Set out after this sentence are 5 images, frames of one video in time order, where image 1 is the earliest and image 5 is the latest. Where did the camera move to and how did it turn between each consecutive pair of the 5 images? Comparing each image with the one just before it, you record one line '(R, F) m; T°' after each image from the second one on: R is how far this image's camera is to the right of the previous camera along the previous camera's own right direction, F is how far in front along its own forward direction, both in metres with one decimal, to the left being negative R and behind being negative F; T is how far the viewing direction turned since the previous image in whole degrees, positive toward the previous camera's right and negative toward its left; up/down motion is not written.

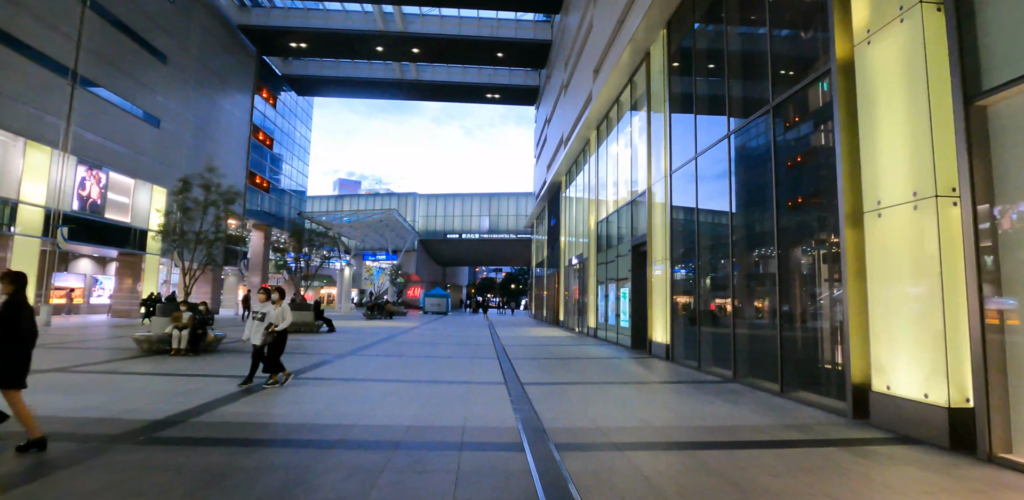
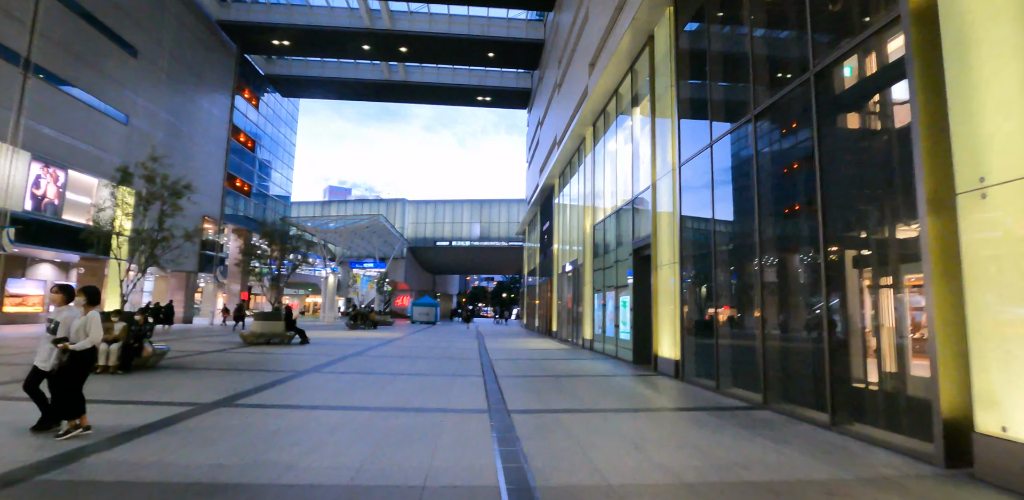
(+0.1, +1.3) m; +1°
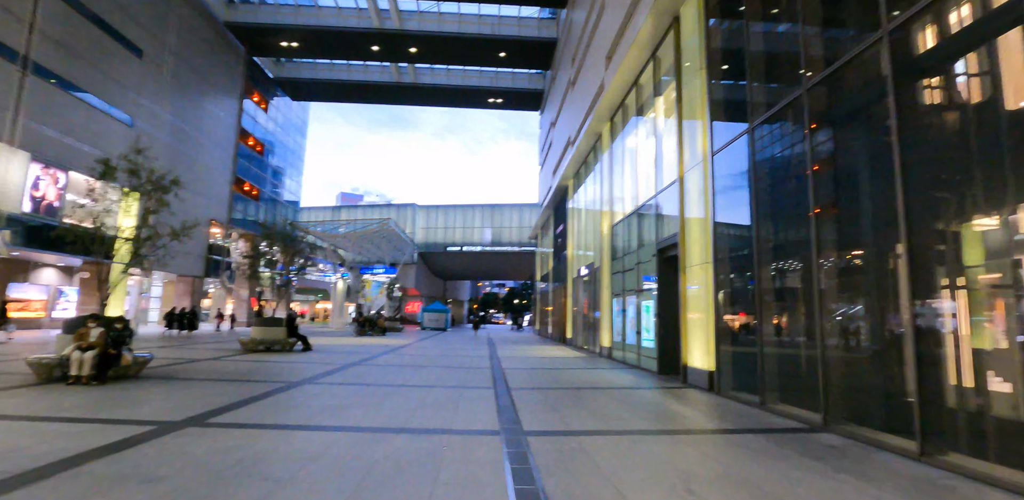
(0.0, +0.9) m; -1°
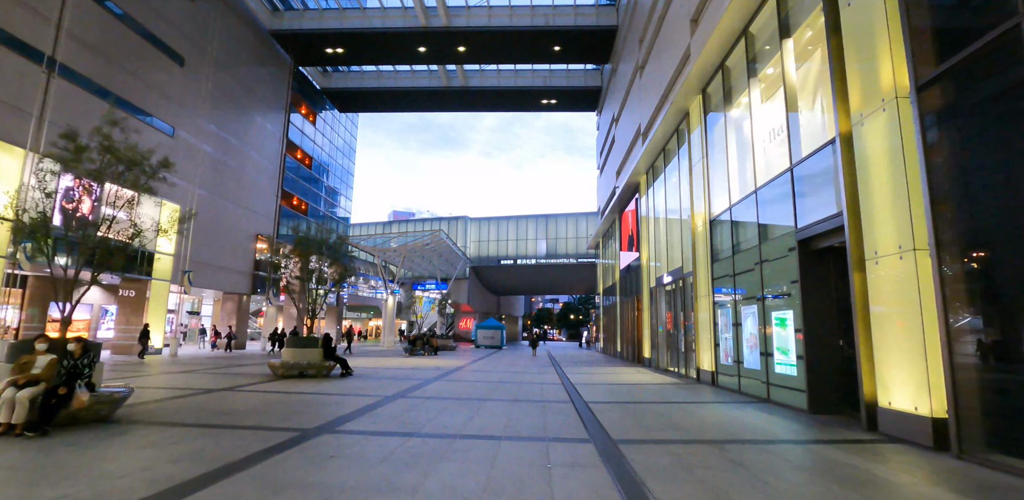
(-0.7, +2.7) m; -6°
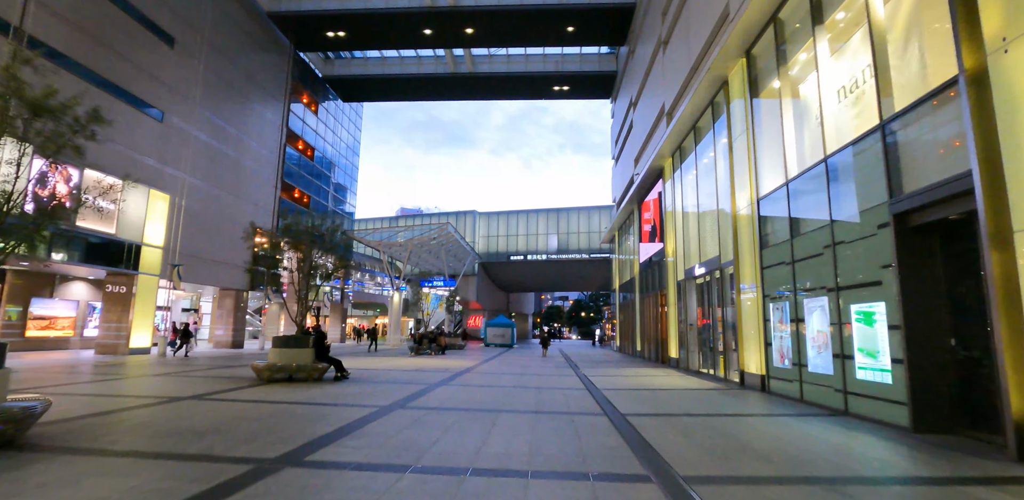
(-0.2, +1.6) m; -1°
